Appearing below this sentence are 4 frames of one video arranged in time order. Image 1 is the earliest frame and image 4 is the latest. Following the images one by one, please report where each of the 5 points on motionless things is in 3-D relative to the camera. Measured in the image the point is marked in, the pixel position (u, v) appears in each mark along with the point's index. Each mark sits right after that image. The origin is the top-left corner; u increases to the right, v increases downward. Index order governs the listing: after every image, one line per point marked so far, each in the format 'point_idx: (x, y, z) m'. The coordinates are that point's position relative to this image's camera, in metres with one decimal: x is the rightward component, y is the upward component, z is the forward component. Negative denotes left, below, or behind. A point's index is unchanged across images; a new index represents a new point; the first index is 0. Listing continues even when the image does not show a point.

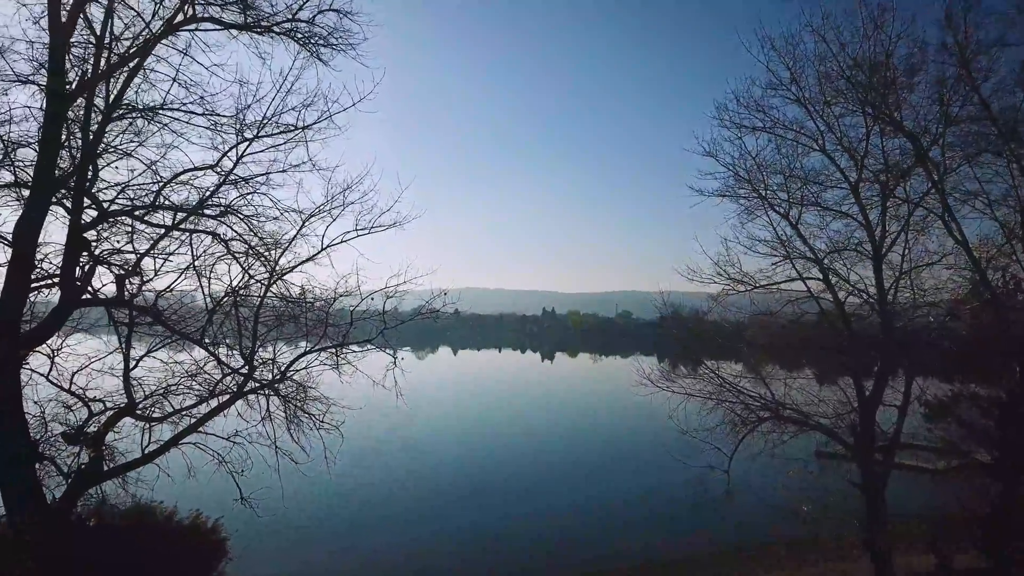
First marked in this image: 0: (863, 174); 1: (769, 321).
0: (+3.0, +1.0, +5.0) m
1: (+2.4, -0.3, +5.5) m
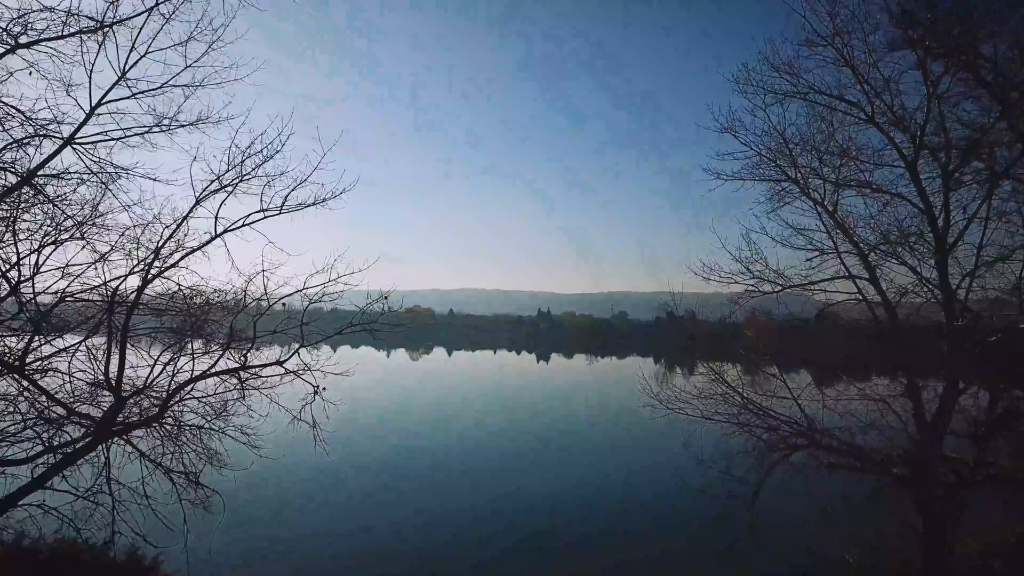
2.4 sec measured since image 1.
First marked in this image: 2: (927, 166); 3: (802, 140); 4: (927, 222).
0: (+2.8, +1.0, +4.0) m
1: (+2.3, -0.3, +4.6) m
2: (+2.9, +0.9, +4.1) m
3: (+2.2, +1.1, +4.4) m
4: (+2.8, +0.4, +3.9) m
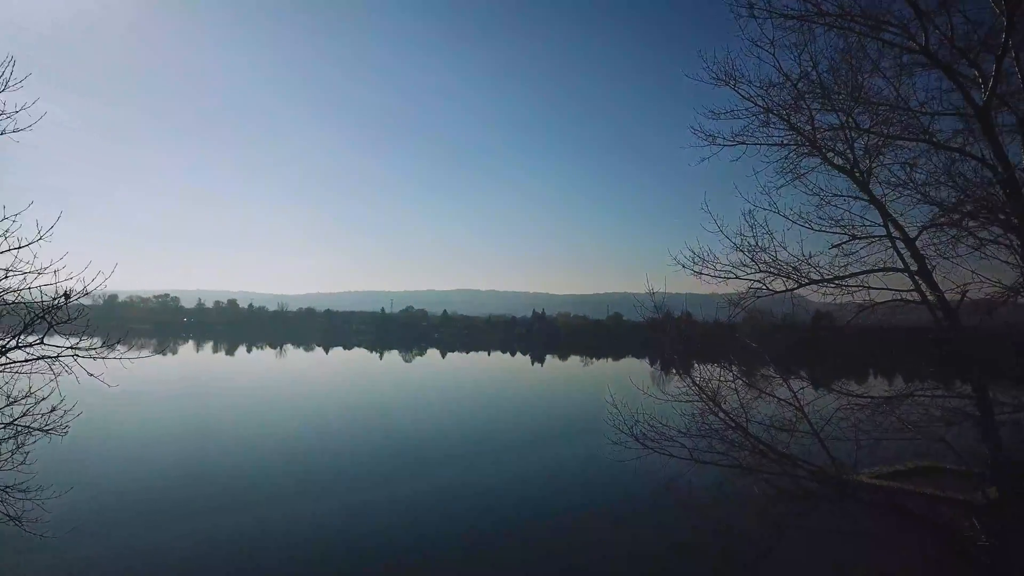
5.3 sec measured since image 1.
0: (+2.4, +1.0, +2.9) m
1: (+1.8, -0.3, +3.5) m
2: (+2.5, +0.9, +3.0) m
3: (+1.8, +1.1, +3.3) m
4: (+2.4, +0.5, +2.8) m
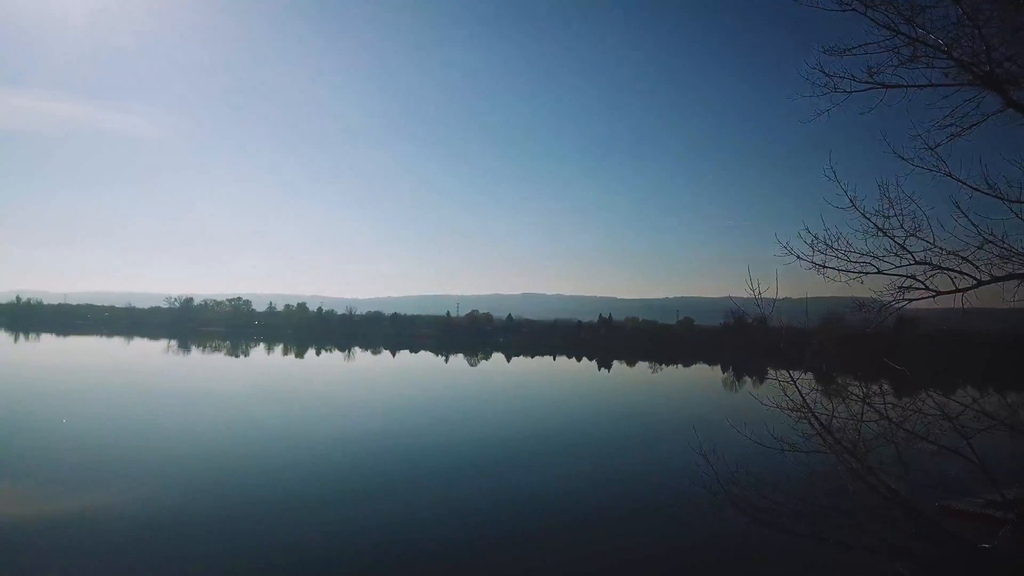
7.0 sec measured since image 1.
0: (+2.5, +1.0, +1.7) m
1: (+2.0, -0.3, +2.3) m
2: (+2.6, +0.9, +1.8) m
3: (+1.9, +1.1, +2.2) m
4: (+2.5, +0.5, +1.6) m
